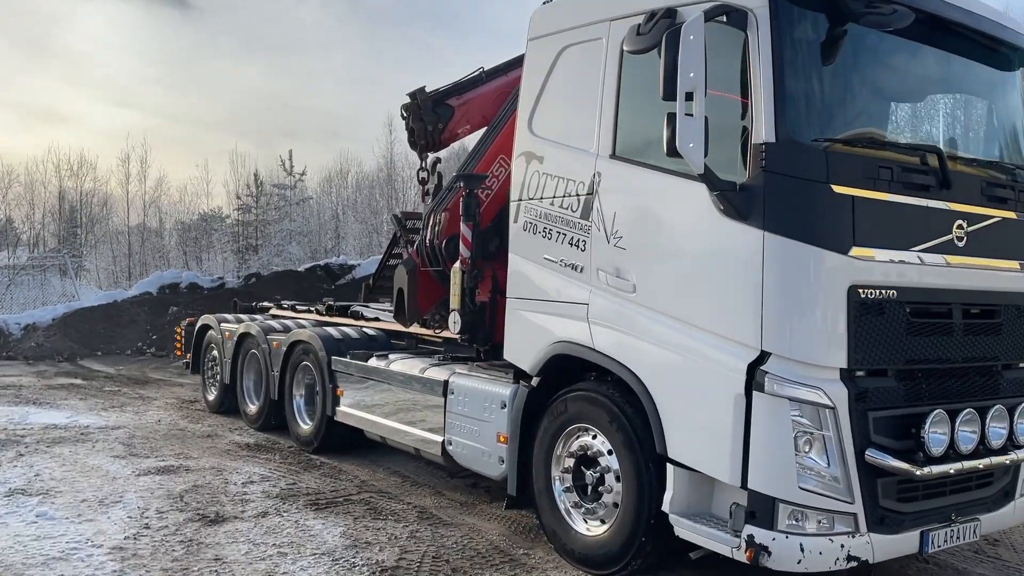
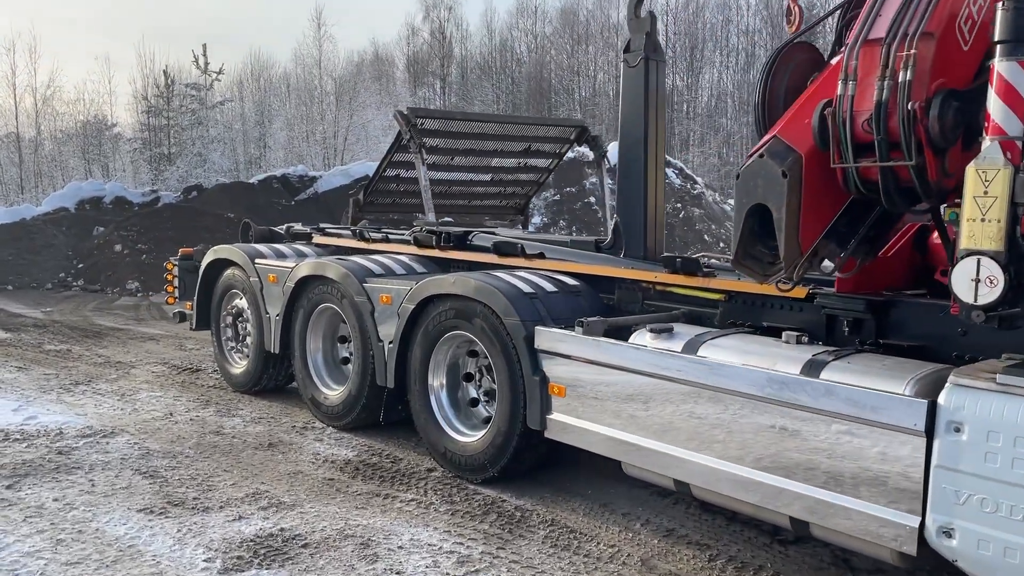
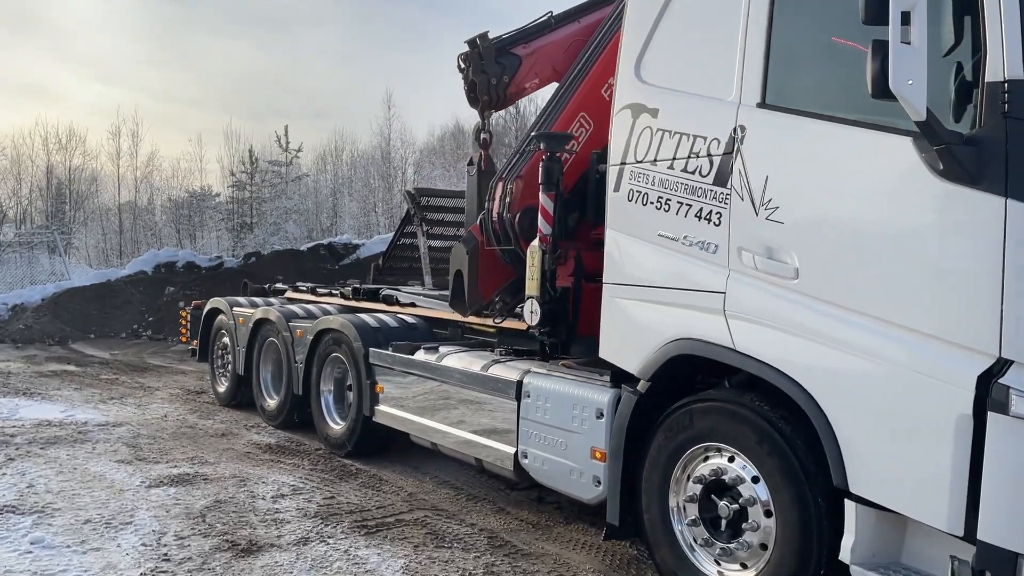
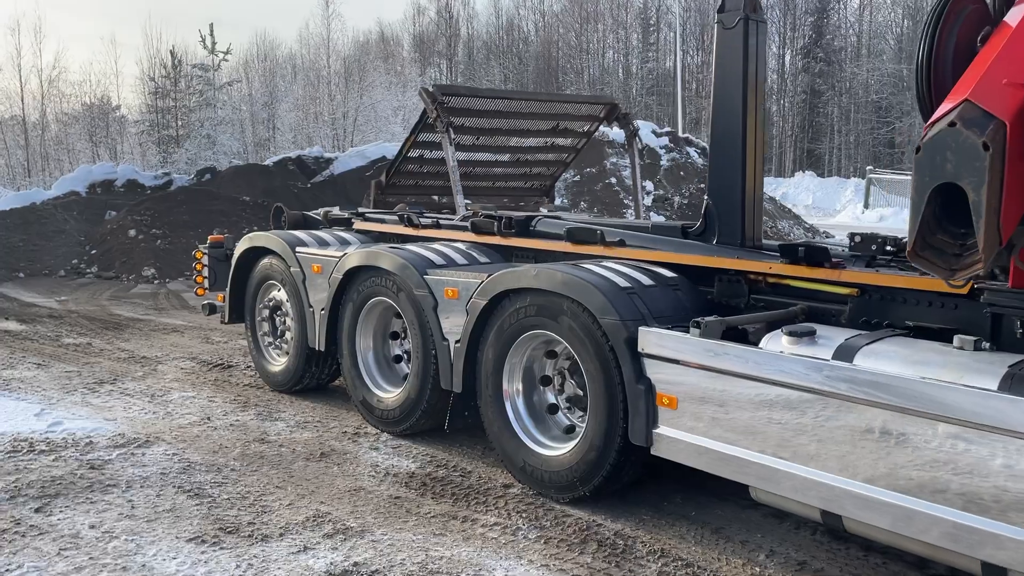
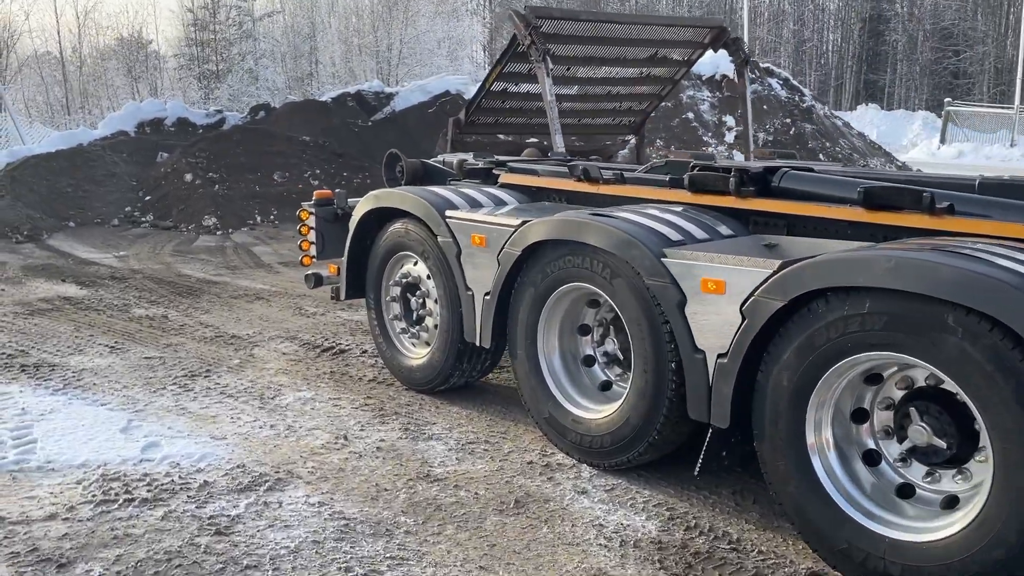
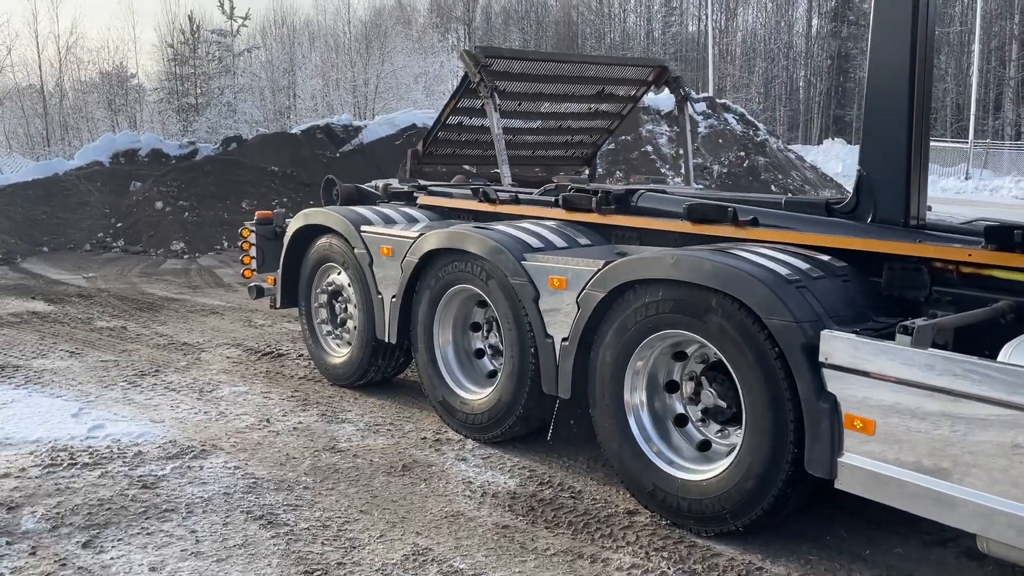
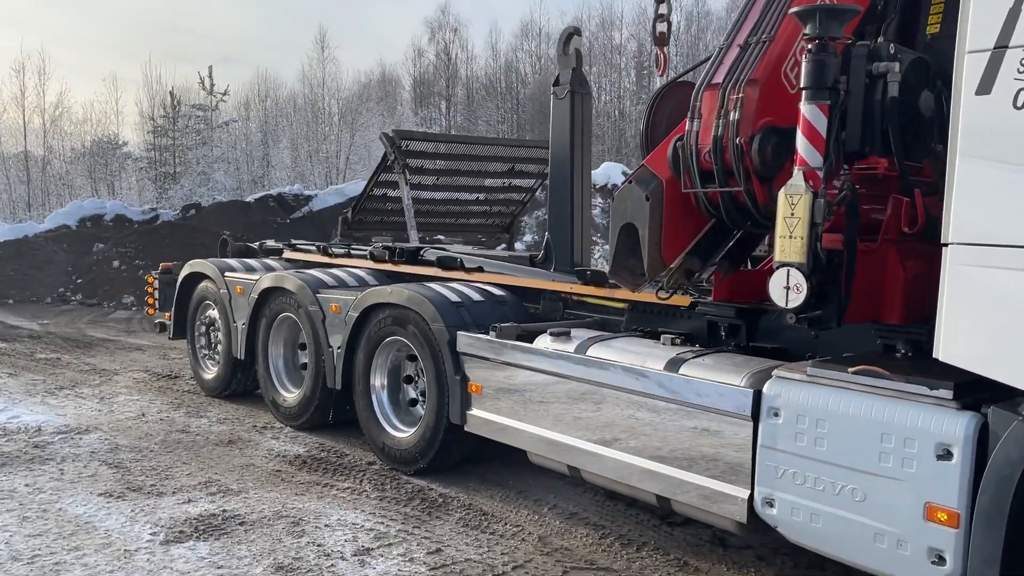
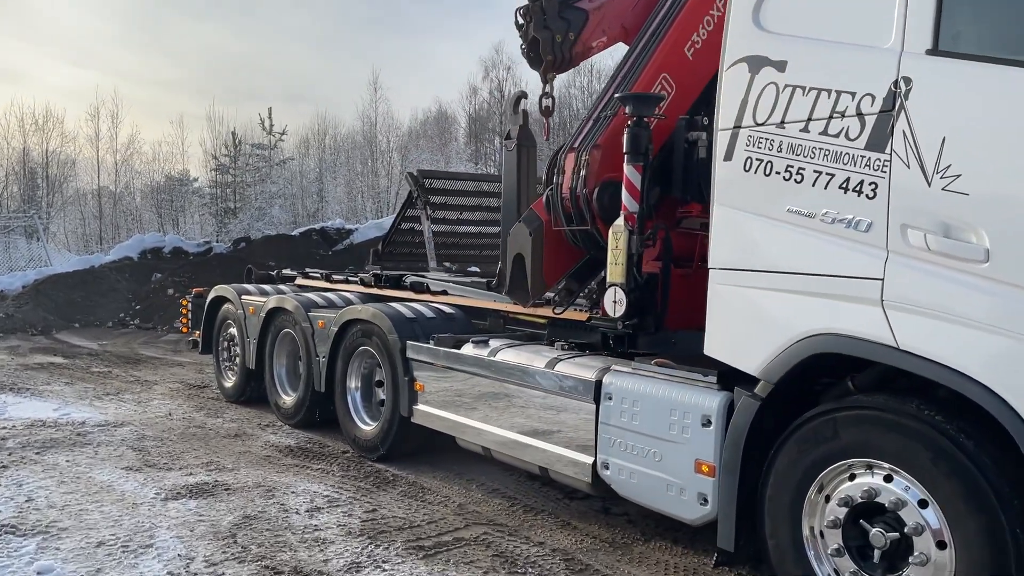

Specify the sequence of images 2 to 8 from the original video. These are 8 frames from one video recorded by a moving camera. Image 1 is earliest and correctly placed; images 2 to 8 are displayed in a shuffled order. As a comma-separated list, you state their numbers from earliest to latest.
3, 8, 7, 2, 4, 6, 5
